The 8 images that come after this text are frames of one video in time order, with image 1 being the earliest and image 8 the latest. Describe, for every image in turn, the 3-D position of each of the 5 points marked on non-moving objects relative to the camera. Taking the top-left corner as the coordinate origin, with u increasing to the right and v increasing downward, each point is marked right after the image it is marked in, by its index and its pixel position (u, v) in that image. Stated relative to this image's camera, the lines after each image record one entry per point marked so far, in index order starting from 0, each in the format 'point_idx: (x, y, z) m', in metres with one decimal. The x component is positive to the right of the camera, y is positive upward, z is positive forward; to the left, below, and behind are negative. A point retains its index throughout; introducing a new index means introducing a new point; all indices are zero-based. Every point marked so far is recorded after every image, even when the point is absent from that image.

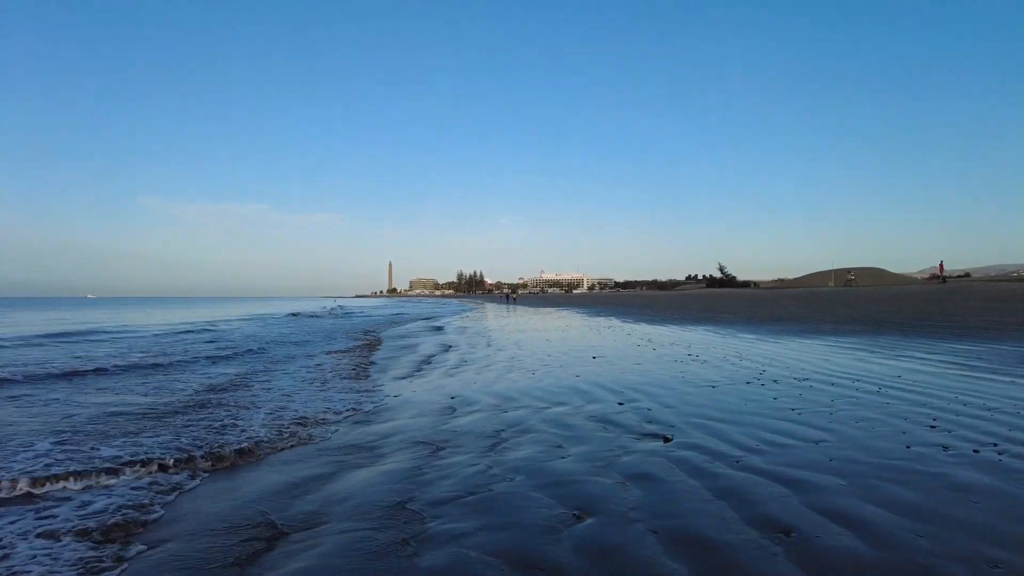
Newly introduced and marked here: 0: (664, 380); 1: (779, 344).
0: (+2.3, -1.4, +9.0) m
1: (+6.6, -1.4, +14.6) m
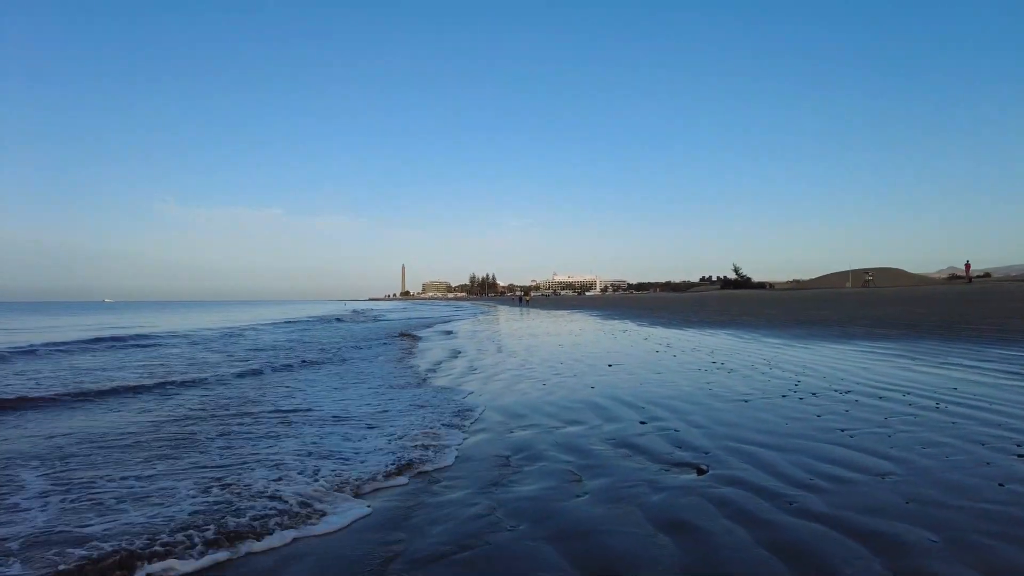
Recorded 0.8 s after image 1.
0: (+2.4, -1.5, +8.2) m
1: (+6.8, -1.4, +13.7) m
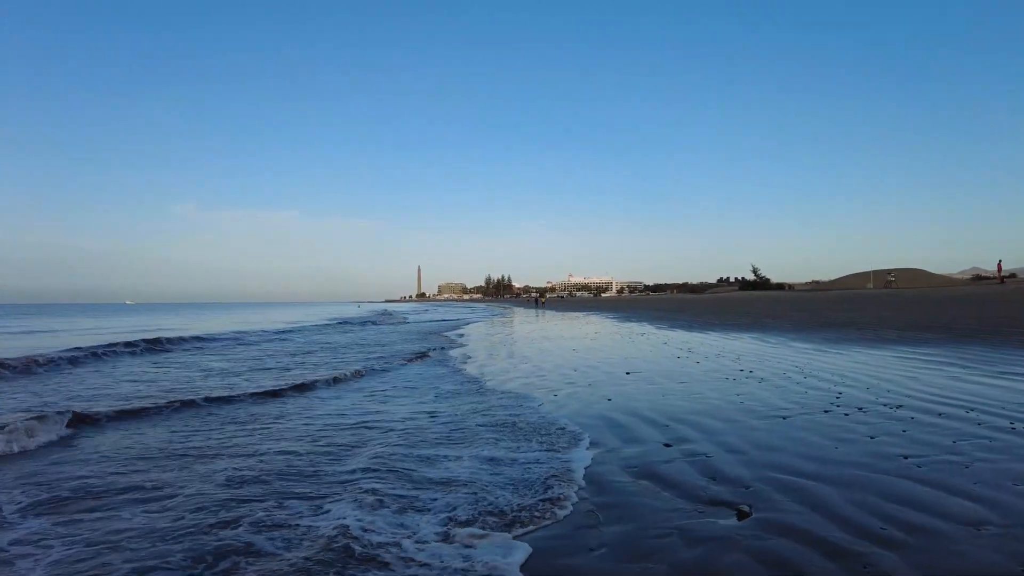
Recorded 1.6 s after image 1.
0: (+2.5, -1.5, +7.3) m
1: (+7.1, -1.4, +12.7) m
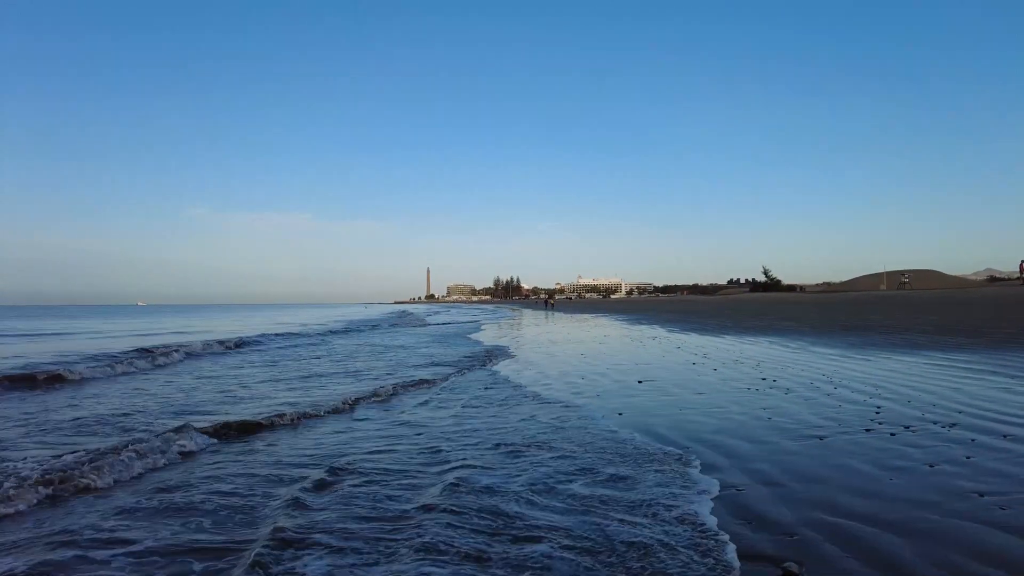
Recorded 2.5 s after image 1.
0: (+2.5, -1.5, +6.5) m
1: (+7.1, -1.5, +11.8) m
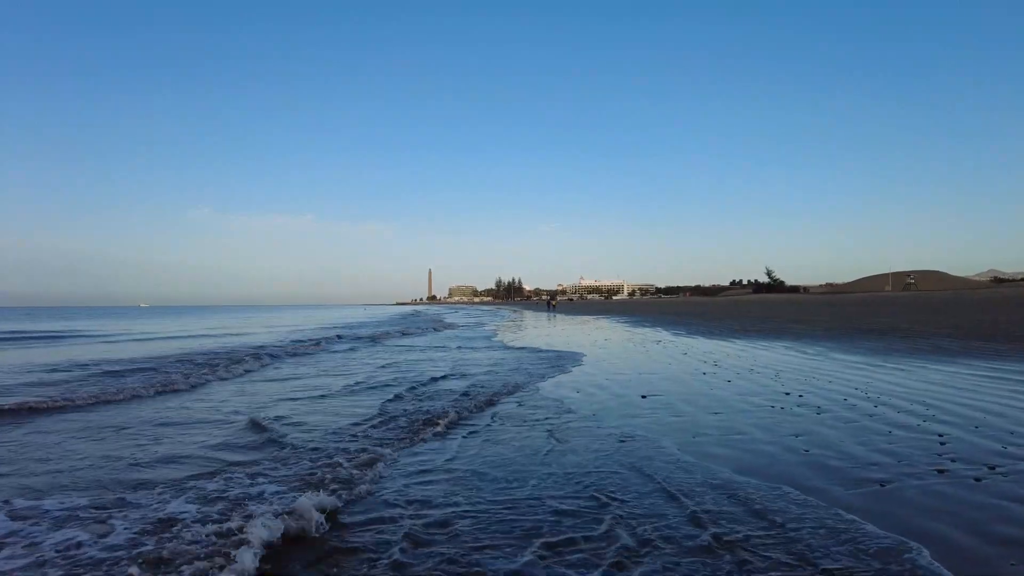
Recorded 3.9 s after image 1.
0: (+2.3, -1.5, +5.1) m
1: (+6.9, -1.5, +10.4) m
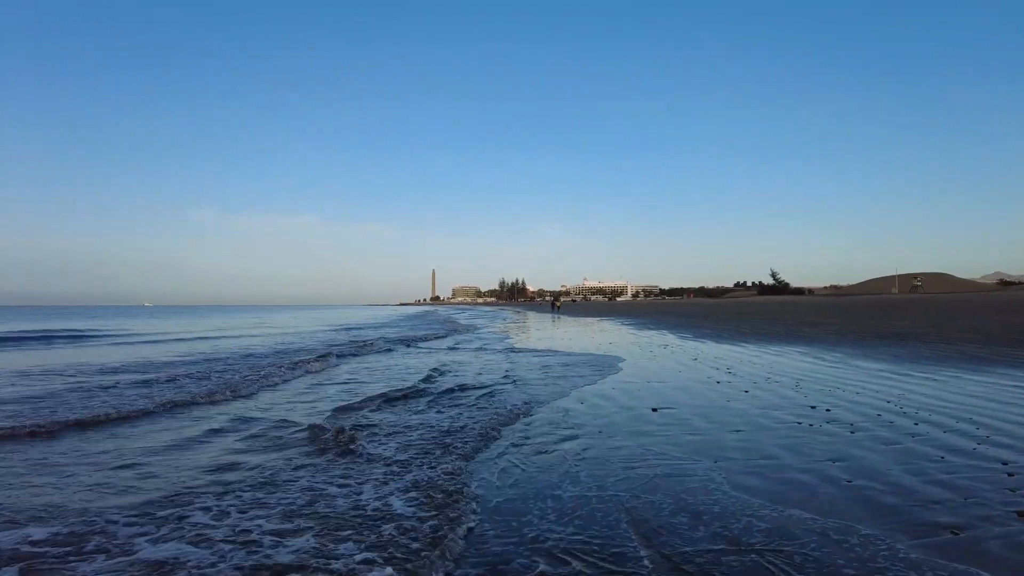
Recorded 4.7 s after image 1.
0: (+2.2, -1.5, +4.3) m
1: (+6.9, -1.5, +9.6) m
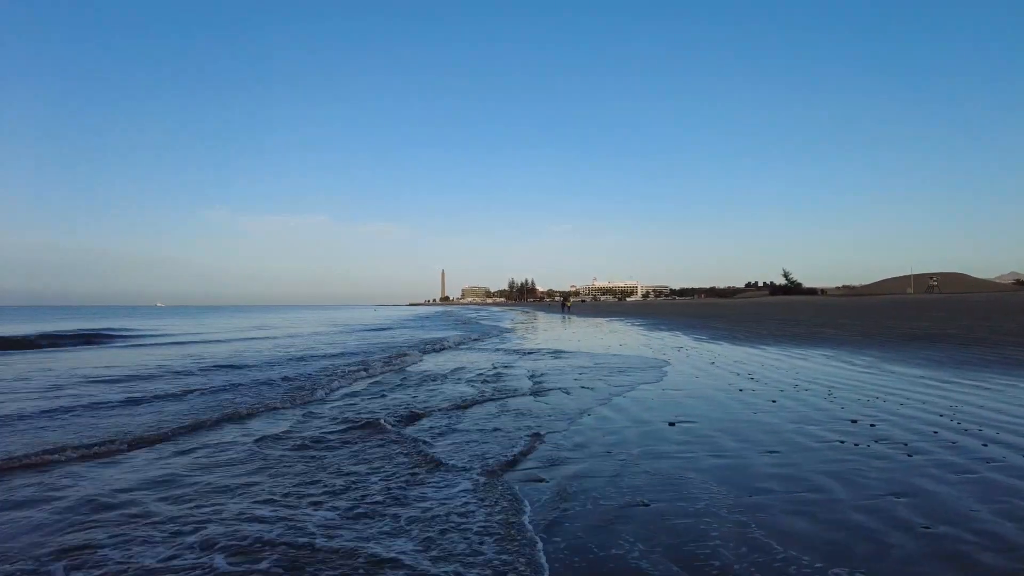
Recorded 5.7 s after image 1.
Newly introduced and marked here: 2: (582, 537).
0: (+2.1, -1.5, +3.3) m
1: (+6.9, -1.5, +8.5) m
2: (+0.5, -1.6, +4.0) m
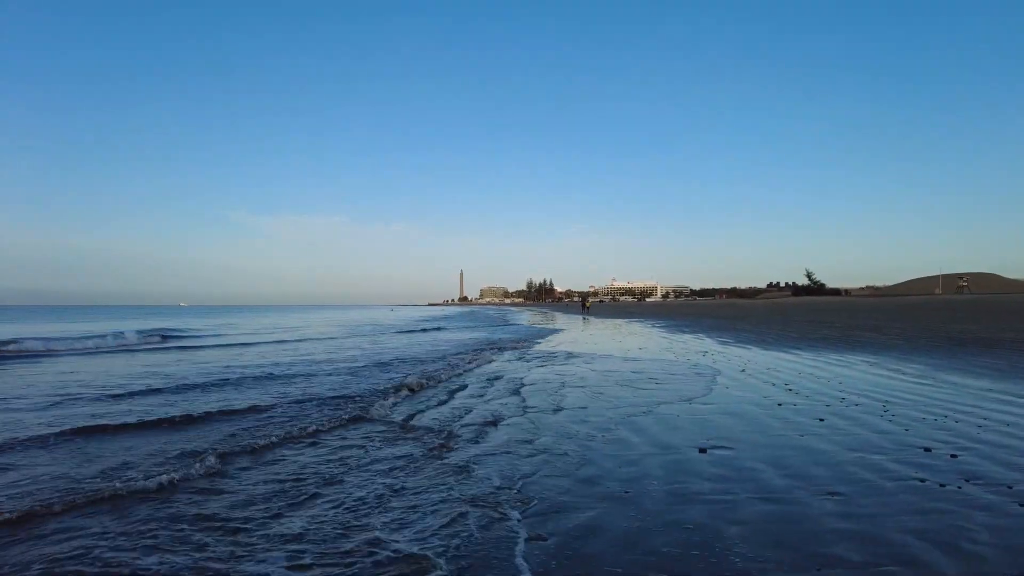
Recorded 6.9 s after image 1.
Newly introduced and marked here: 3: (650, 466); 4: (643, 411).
0: (+2.0, -1.5, +2.0) m
1: (+6.9, -1.5, +7.1) m
2: (+0.4, -1.6, +2.8) m
3: (+1.2, -1.6, +5.5) m
4: (+1.7, -1.6, +8.0) m
